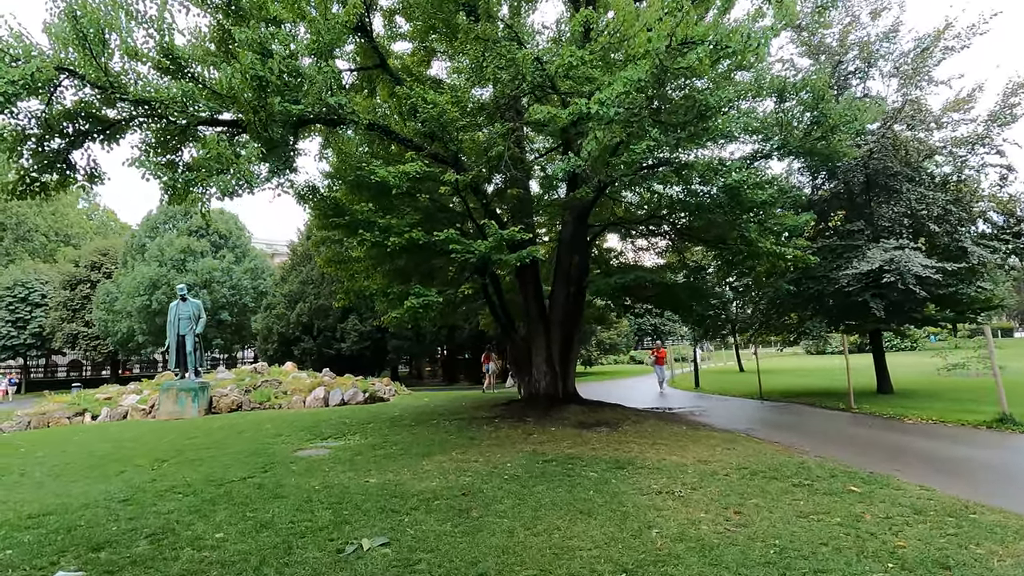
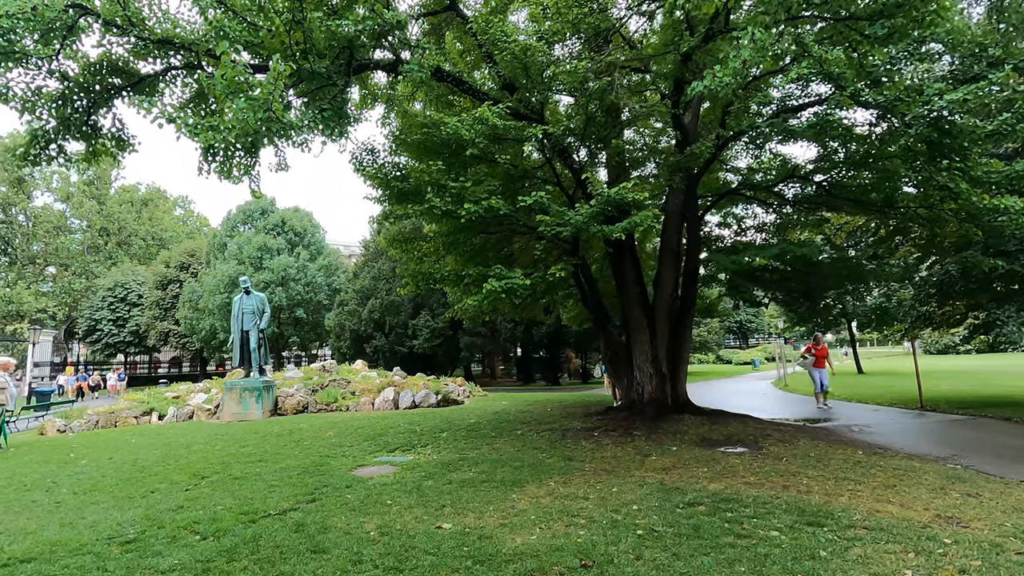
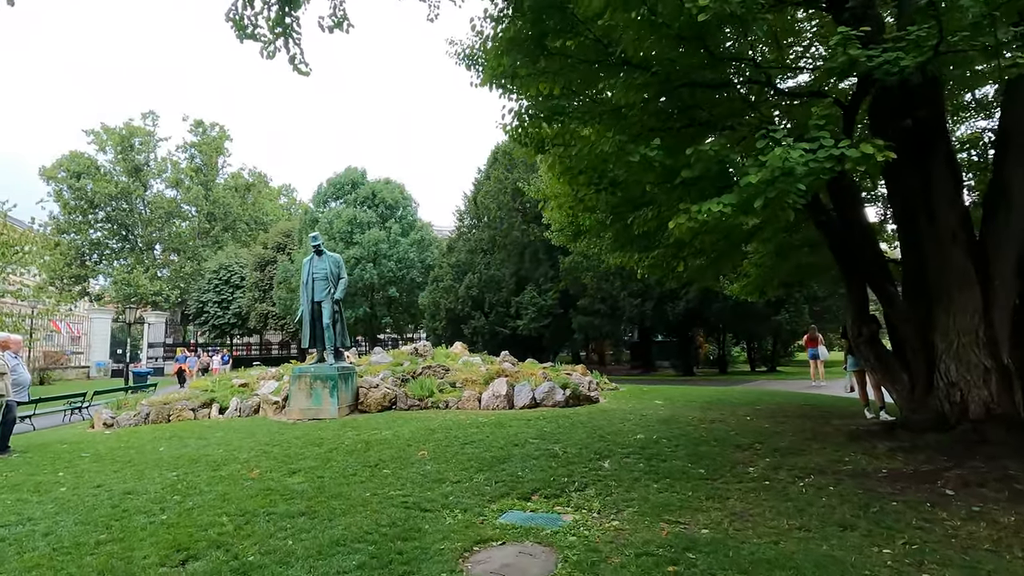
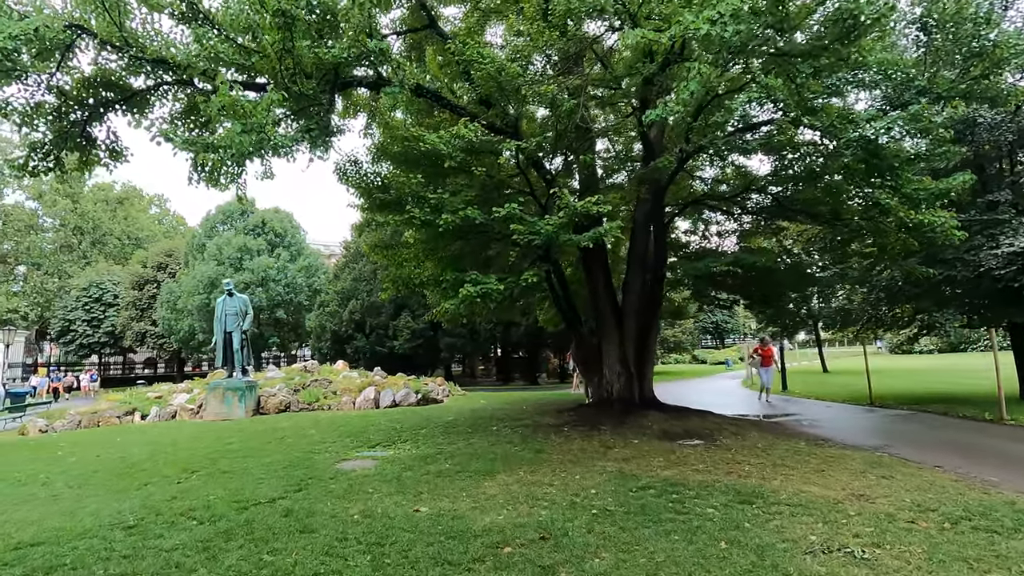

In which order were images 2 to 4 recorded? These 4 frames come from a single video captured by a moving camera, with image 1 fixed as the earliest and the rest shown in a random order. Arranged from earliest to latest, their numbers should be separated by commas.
4, 2, 3
